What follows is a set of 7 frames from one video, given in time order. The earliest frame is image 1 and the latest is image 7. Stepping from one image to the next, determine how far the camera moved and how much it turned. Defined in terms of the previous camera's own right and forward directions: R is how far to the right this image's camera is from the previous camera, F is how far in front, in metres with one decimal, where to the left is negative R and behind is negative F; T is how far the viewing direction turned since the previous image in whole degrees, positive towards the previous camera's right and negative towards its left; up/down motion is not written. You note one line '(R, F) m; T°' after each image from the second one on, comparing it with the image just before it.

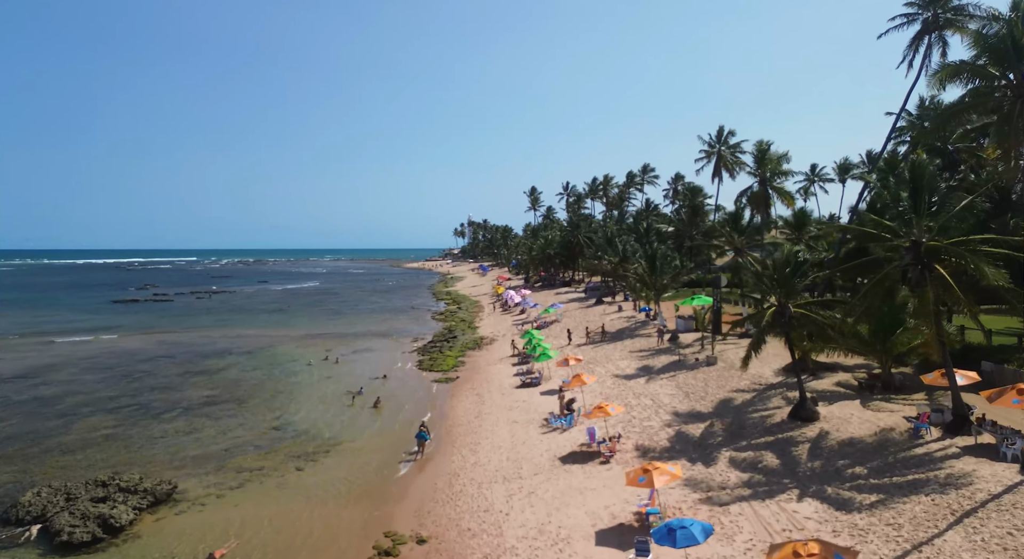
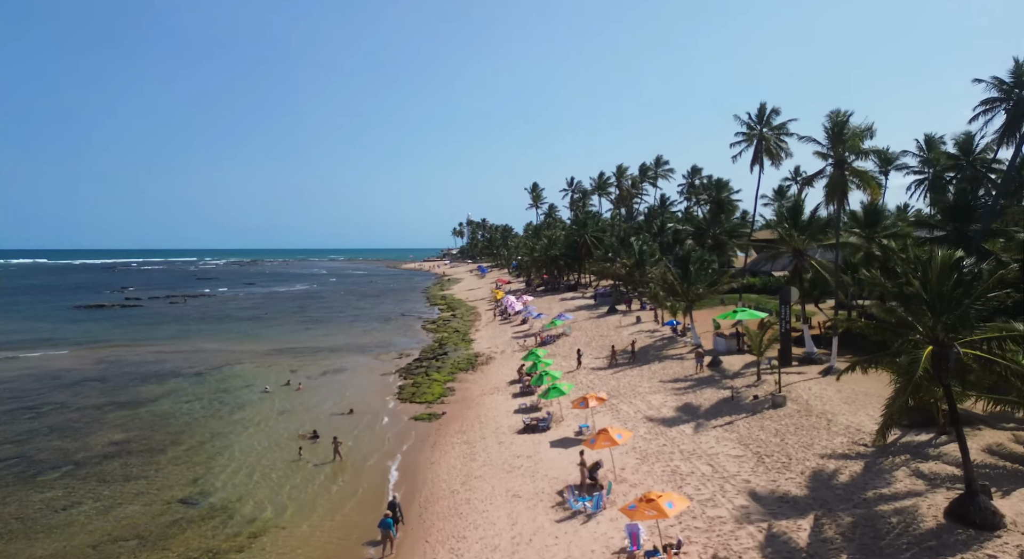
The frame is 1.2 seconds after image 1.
(0.0, +6.8) m; 0°
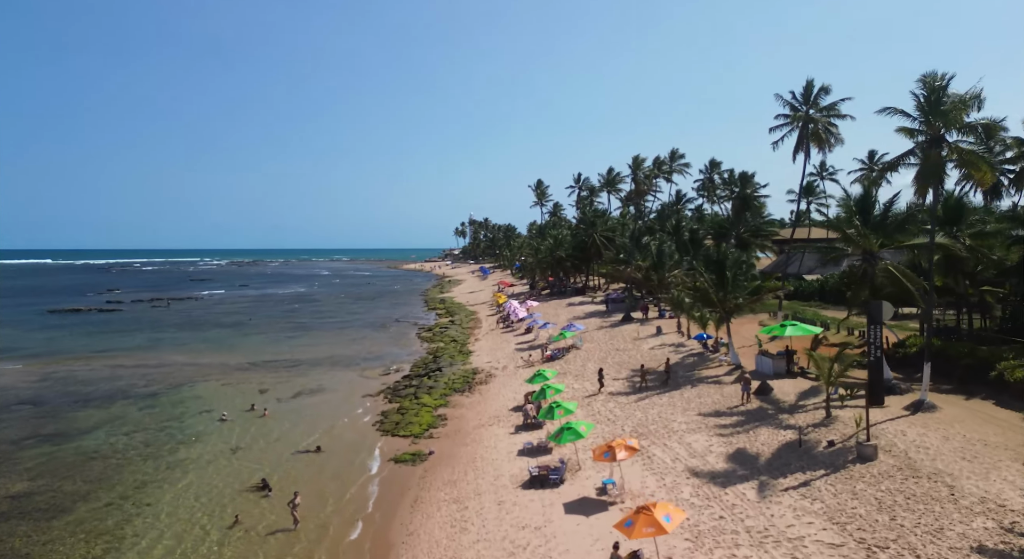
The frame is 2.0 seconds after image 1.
(0.0, +4.9) m; 0°
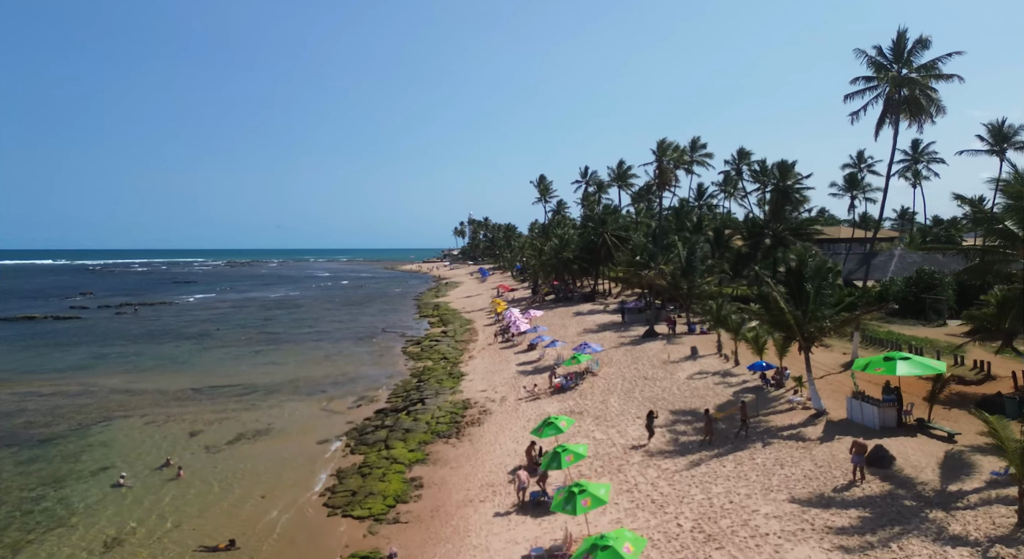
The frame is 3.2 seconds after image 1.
(0.0, +7.0) m; 0°
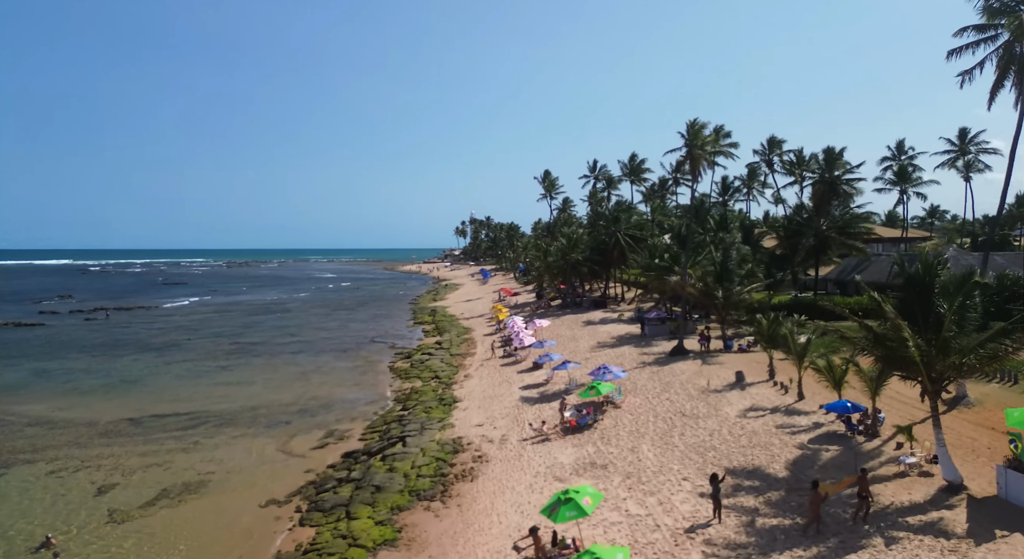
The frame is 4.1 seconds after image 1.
(0.0, +5.6) m; 0°
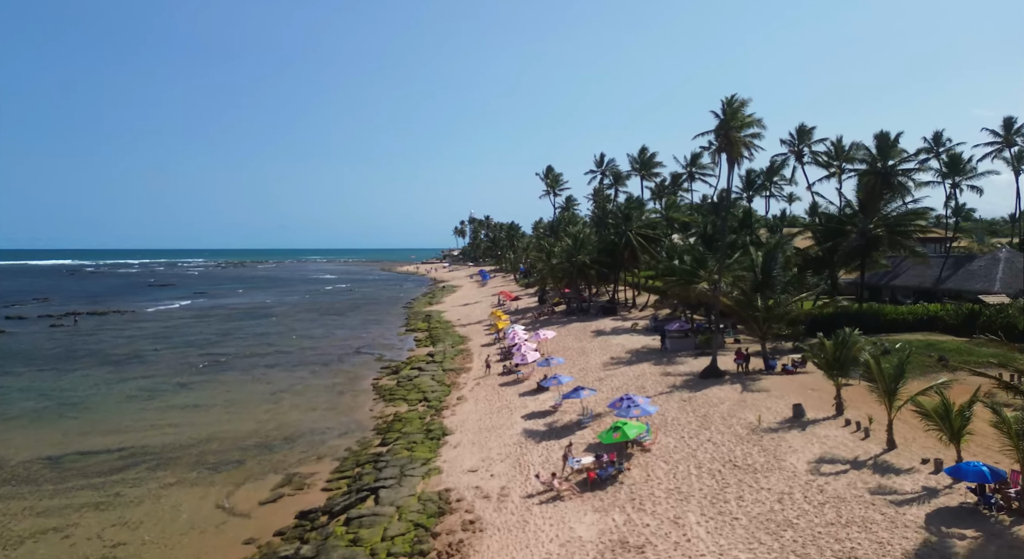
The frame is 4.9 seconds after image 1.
(0.0, +4.8) m; 0°
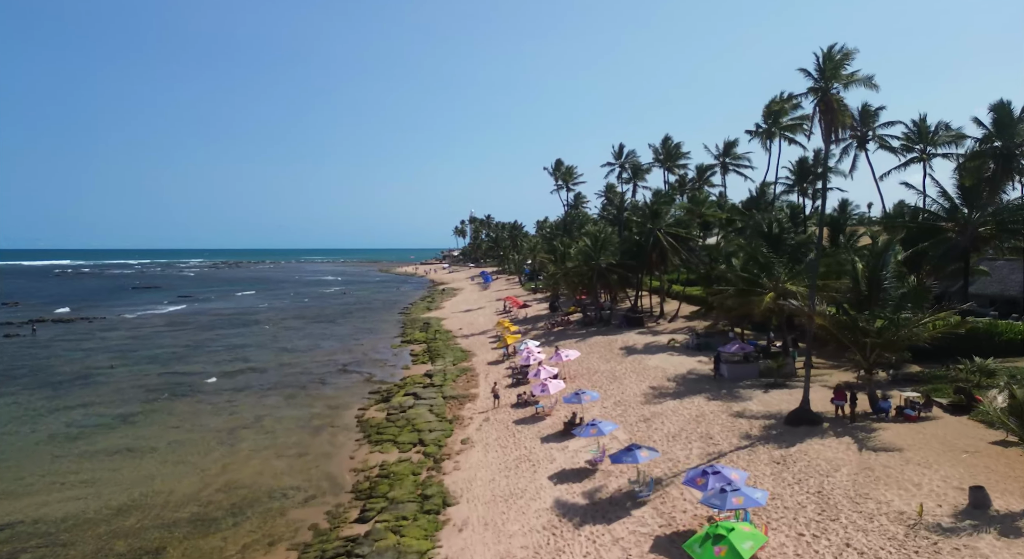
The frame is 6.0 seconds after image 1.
(-0.7, +6.3) m; 0°
